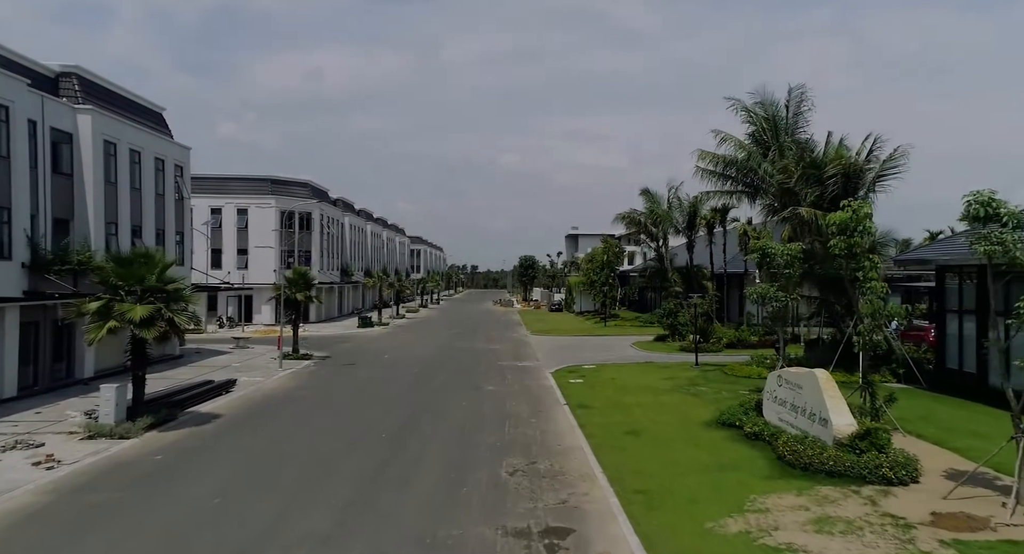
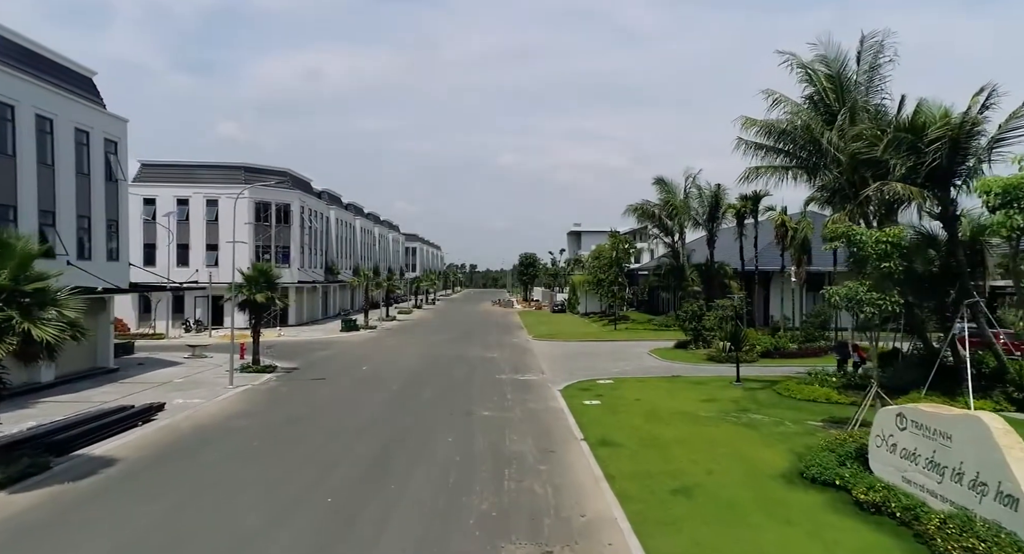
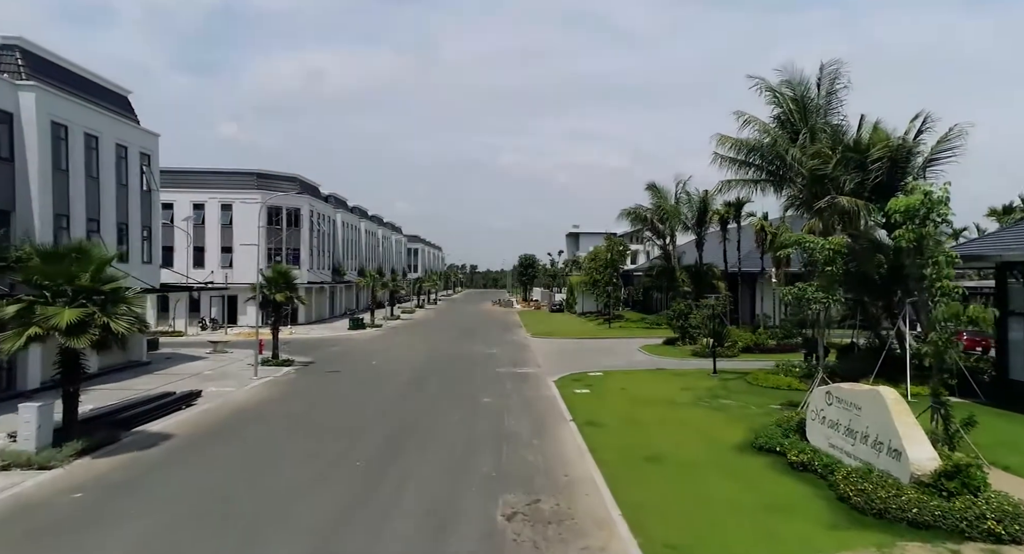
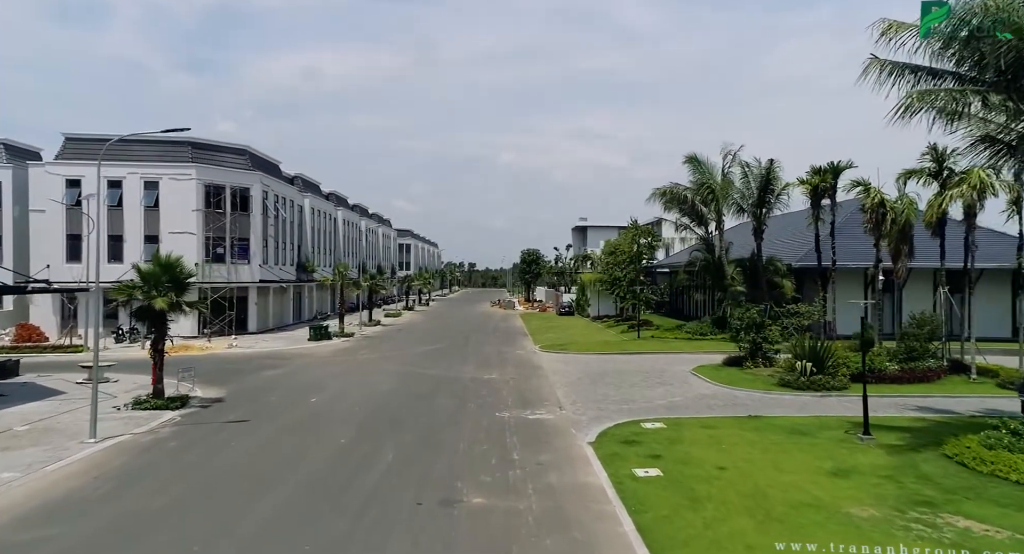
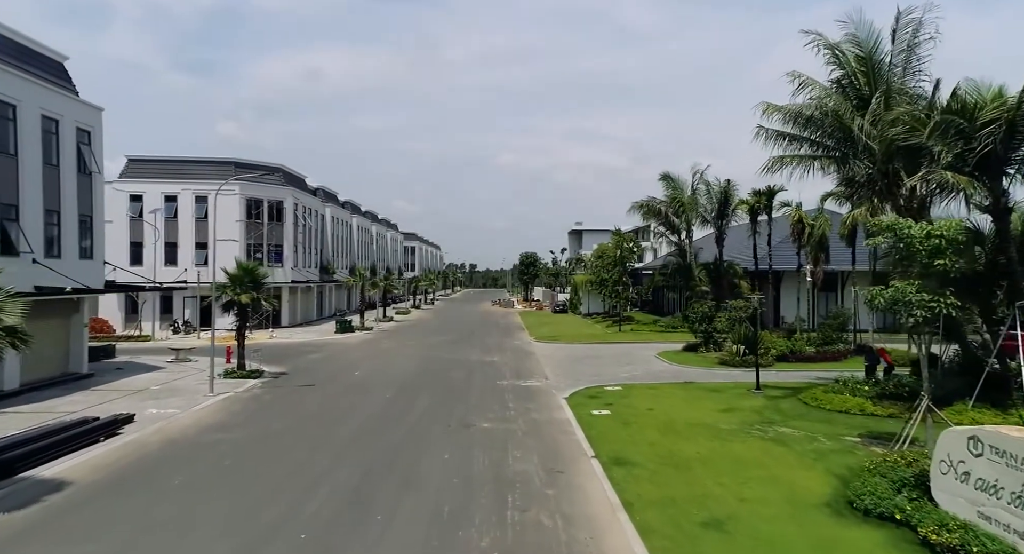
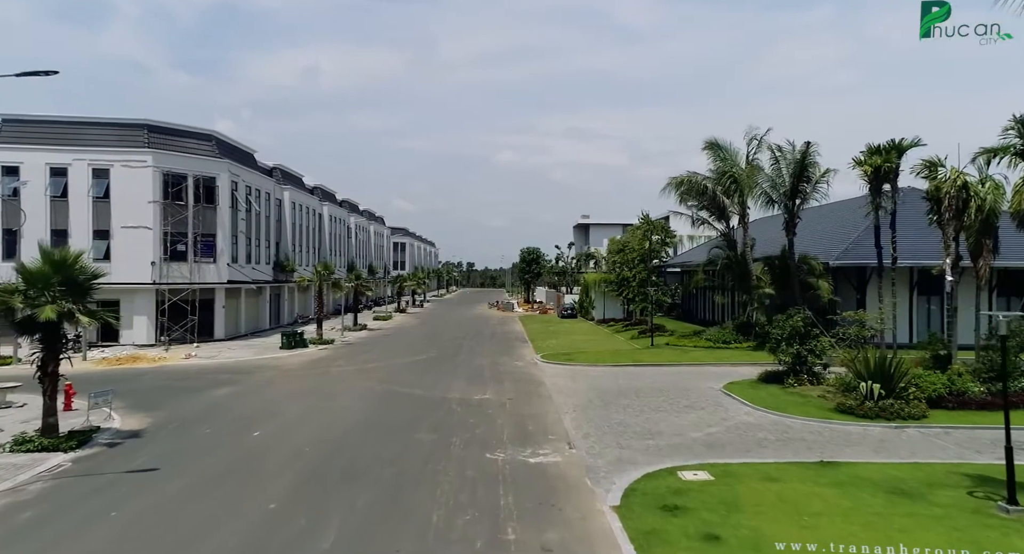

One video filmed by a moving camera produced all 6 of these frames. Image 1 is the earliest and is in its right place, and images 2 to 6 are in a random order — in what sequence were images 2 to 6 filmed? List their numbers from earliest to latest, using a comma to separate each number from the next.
3, 2, 5, 4, 6
